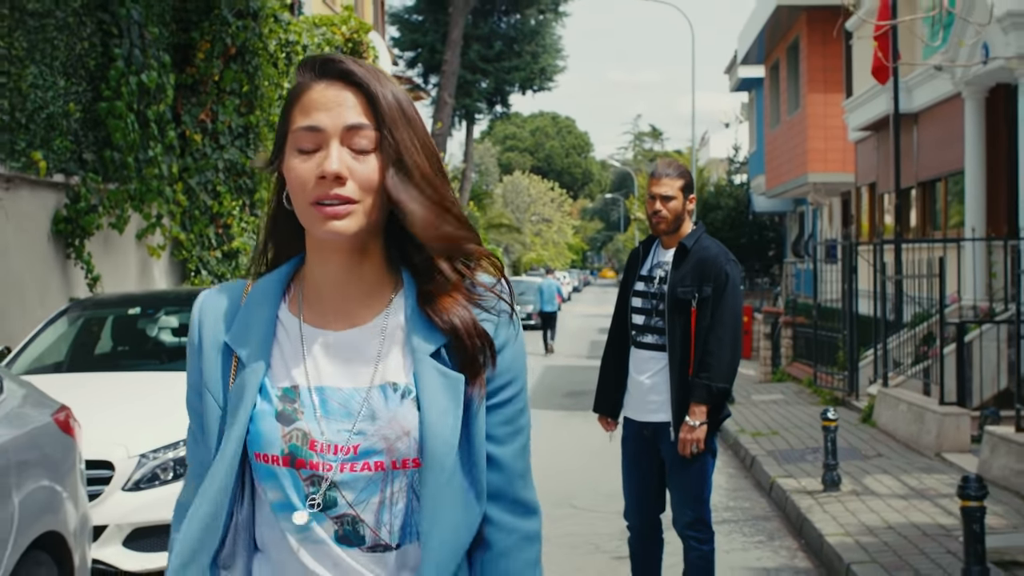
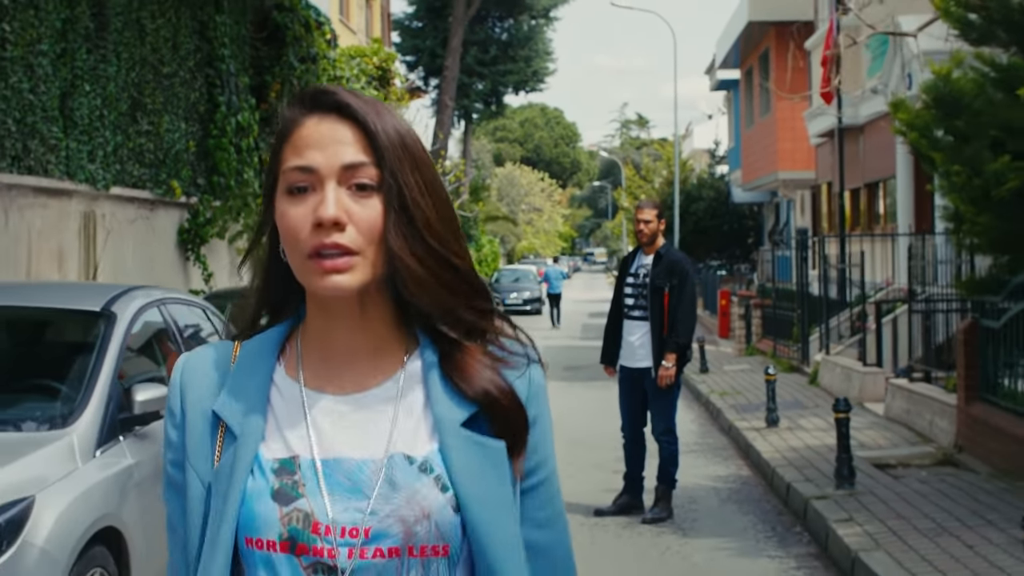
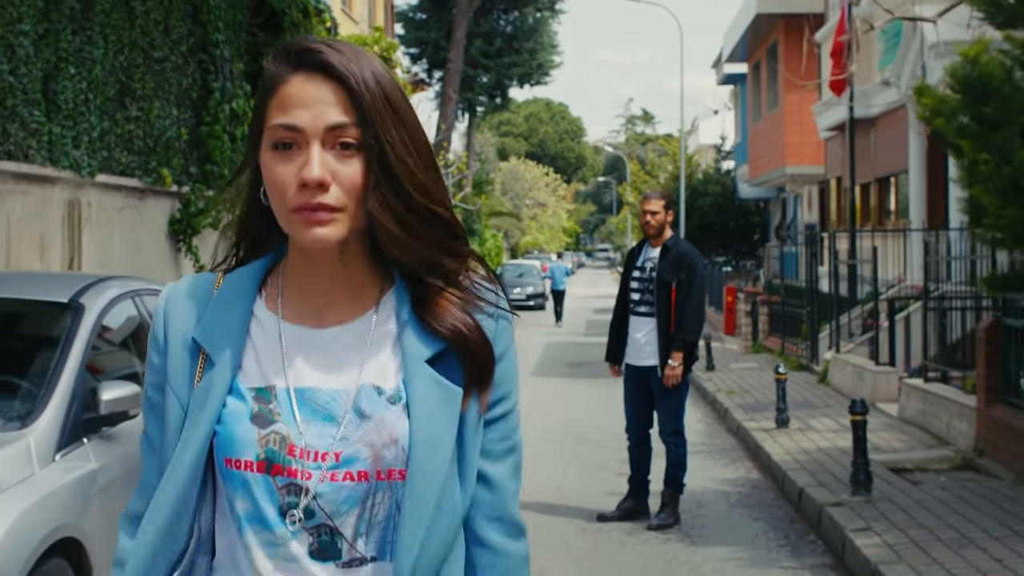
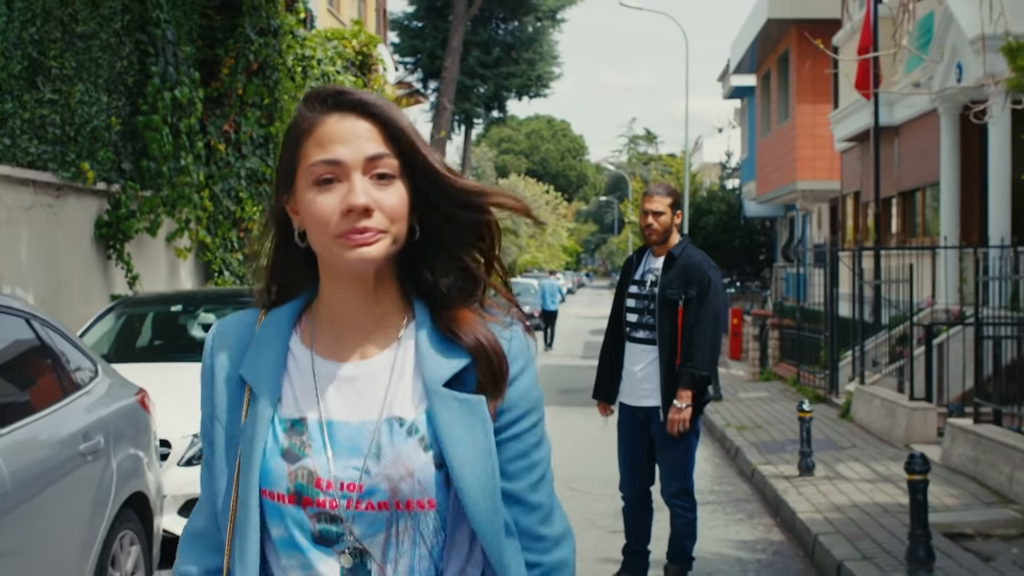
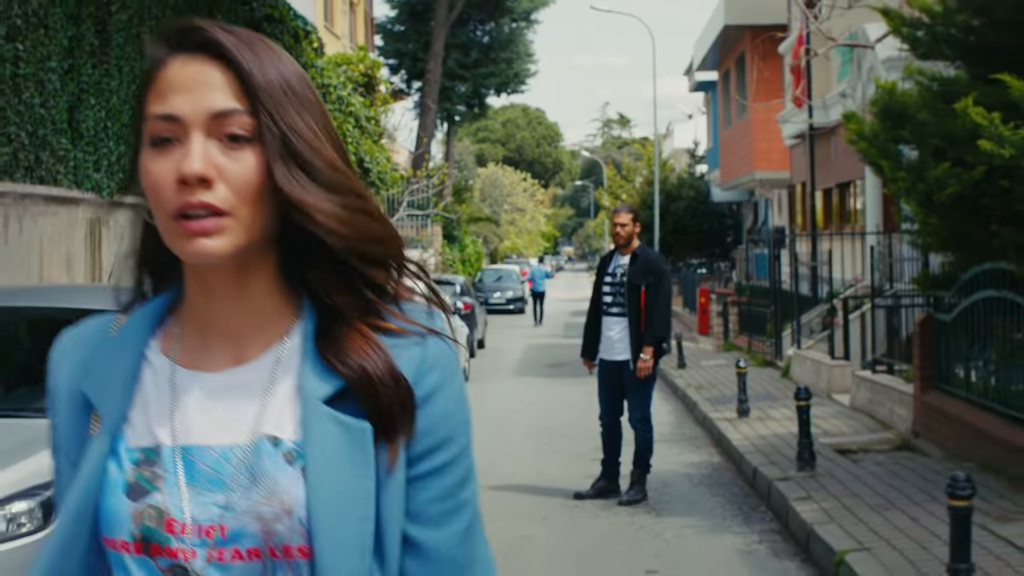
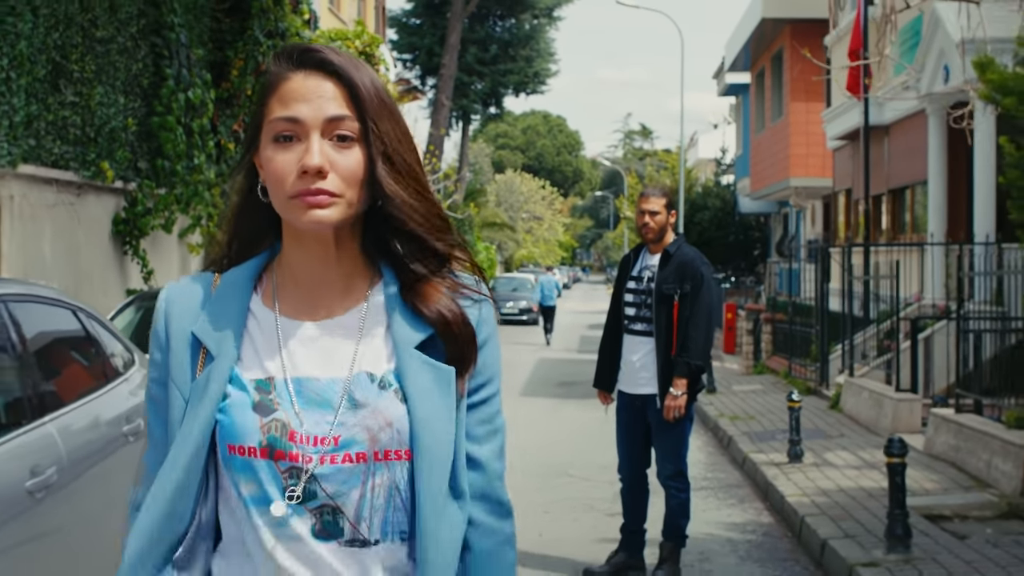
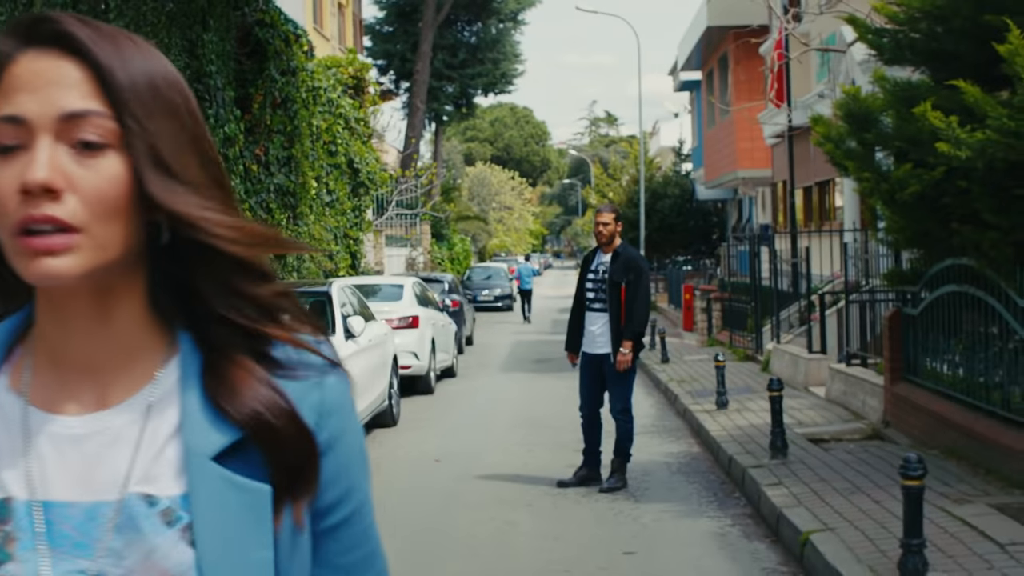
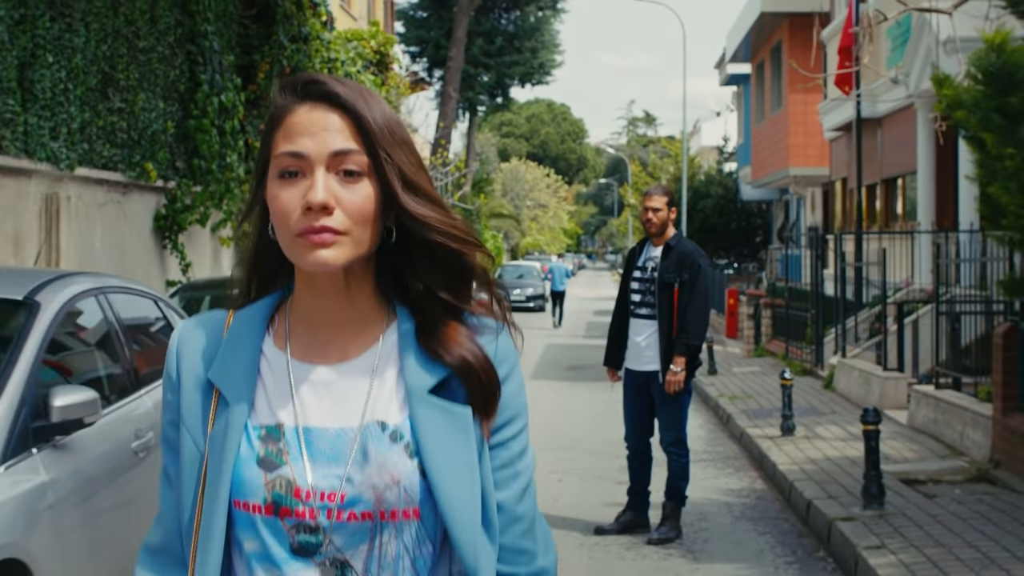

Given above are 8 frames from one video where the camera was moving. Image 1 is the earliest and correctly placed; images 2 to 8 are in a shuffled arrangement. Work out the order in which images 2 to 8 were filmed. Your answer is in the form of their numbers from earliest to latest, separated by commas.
4, 6, 8, 3, 2, 5, 7
